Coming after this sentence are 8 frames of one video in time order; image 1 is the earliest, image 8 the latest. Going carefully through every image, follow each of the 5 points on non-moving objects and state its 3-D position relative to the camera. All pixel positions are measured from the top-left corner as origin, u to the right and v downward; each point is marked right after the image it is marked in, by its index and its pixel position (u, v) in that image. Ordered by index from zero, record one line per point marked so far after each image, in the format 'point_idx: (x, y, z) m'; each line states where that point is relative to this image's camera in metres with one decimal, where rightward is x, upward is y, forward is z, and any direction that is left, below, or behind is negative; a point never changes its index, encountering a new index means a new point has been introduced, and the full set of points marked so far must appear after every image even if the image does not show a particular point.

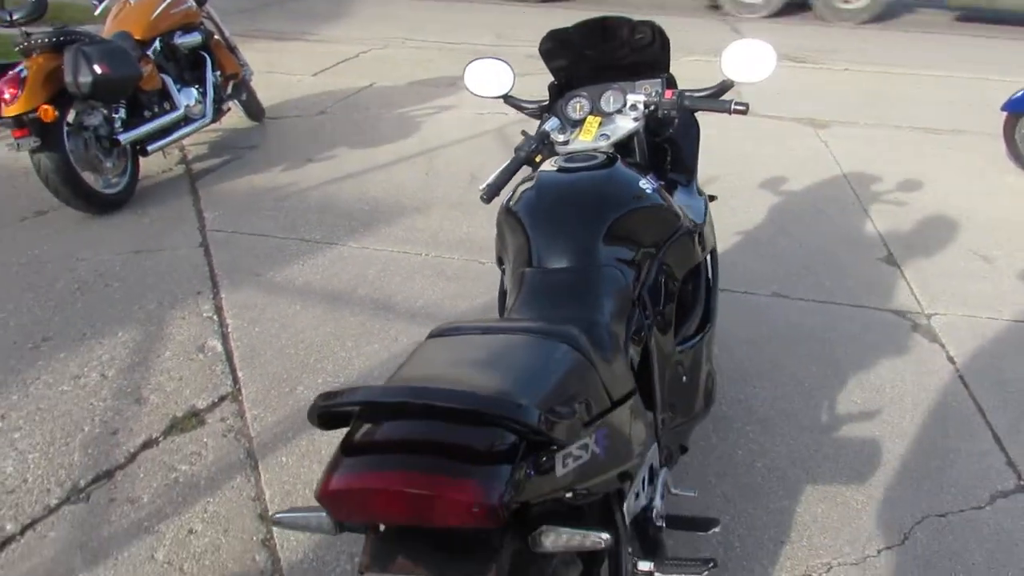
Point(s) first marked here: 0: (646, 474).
0: (+0.4, -0.5, +2.2) m
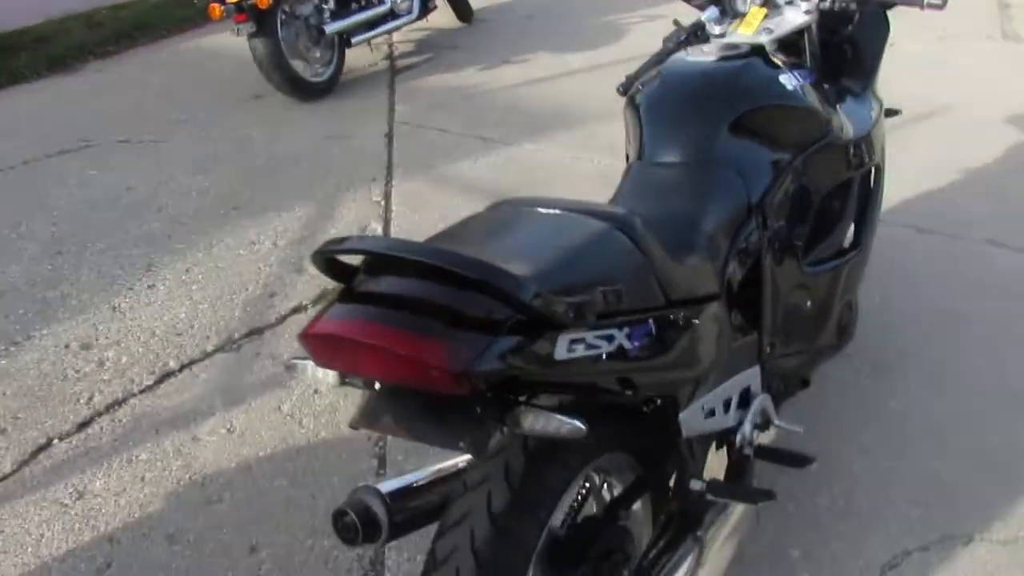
0: (+0.5, -0.2, +2.0) m
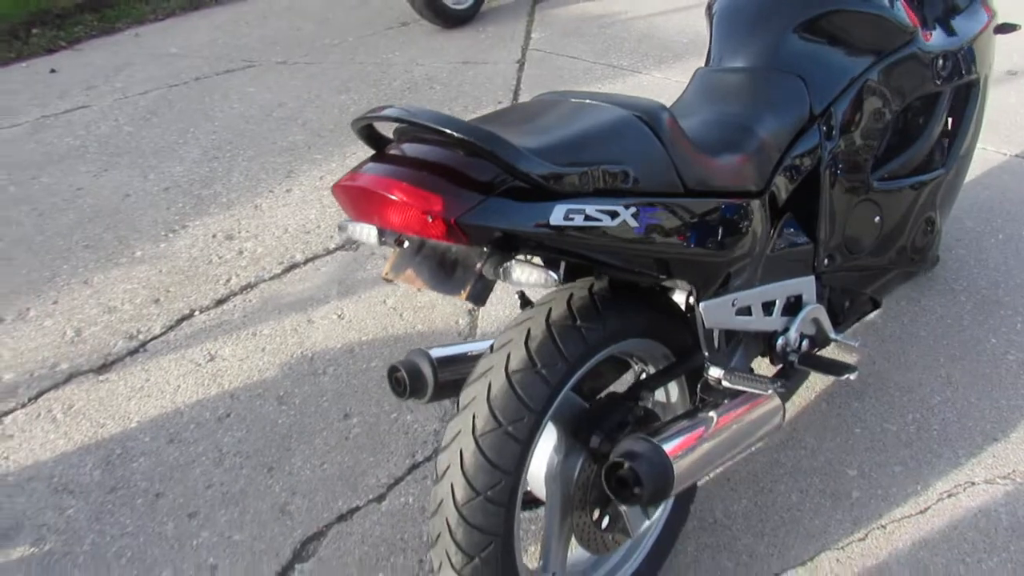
0: (+0.7, 0.0, +2.1) m
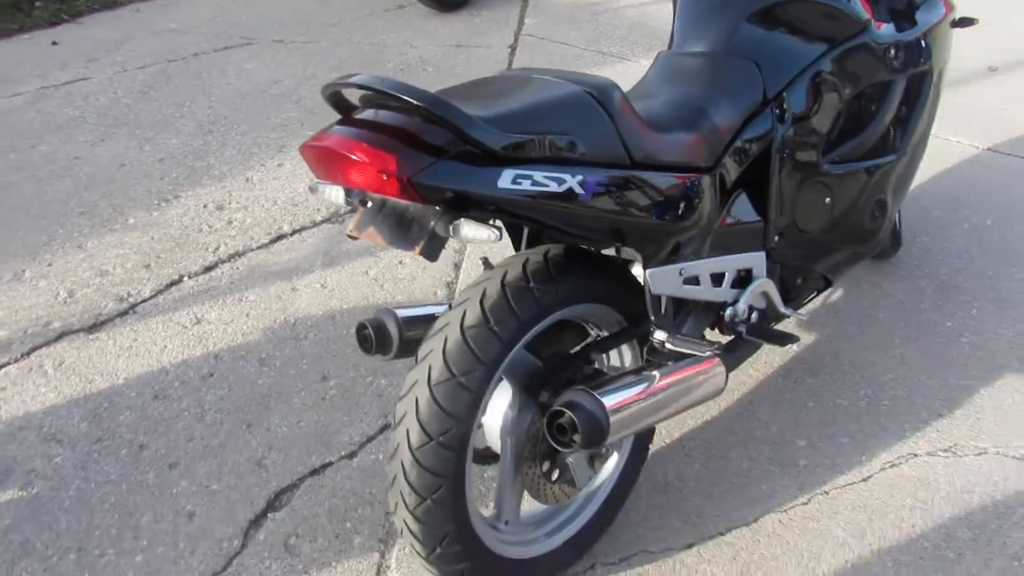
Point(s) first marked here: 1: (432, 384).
0: (+0.6, +0.1, +2.2) m
1: (-0.2, -0.2, +1.8) m
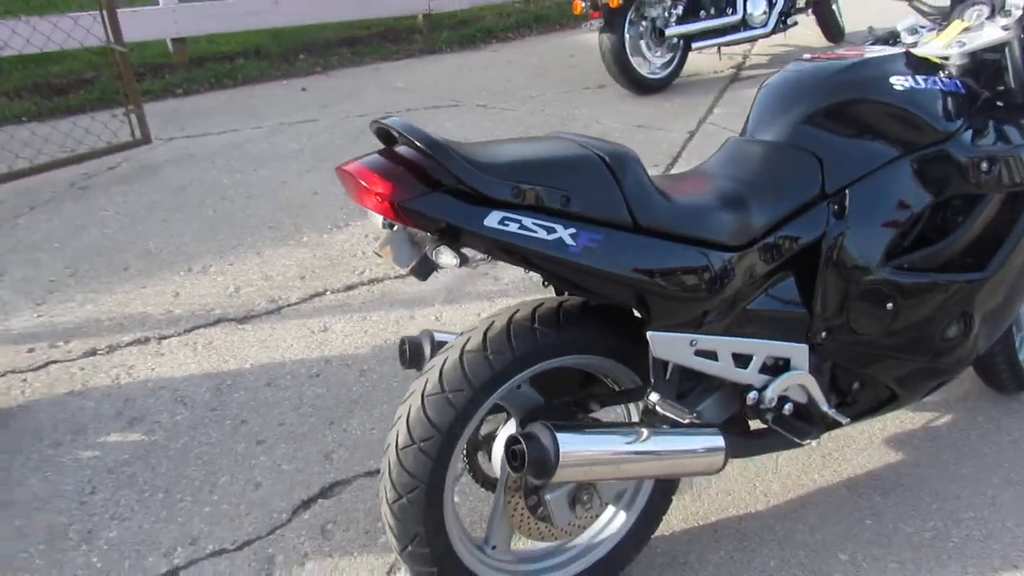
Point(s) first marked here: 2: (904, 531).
0: (+0.6, -0.2, +2.2) m
1: (-0.2, -0.3, +2.0) m
2: (+1.2, -0.8, +2.7) m
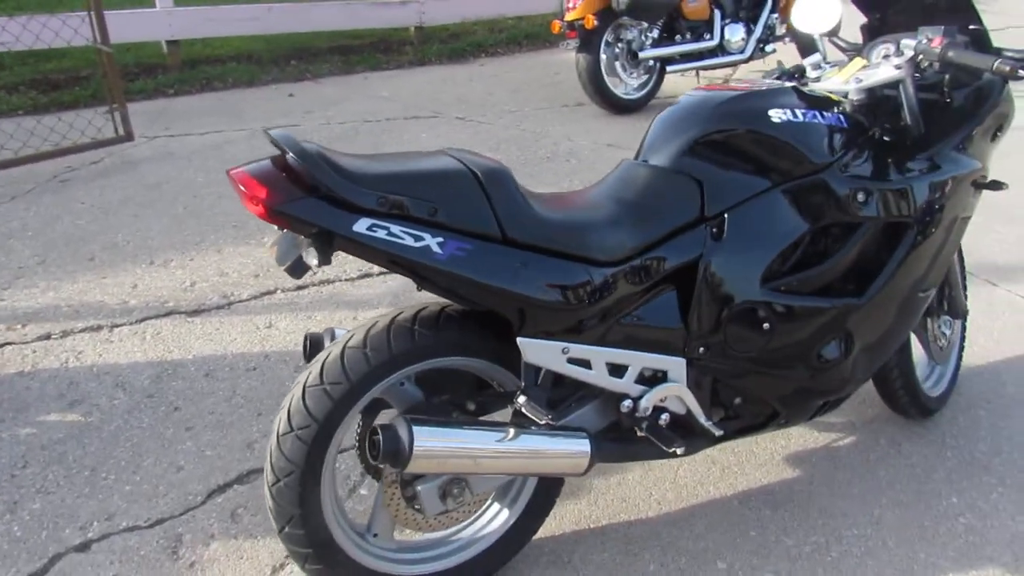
0: (+0.3, -0.2, +2.4) m
1: (-0.5, -0.3, +2.2) m
2: (+0.9, -0.8, +2.8) m
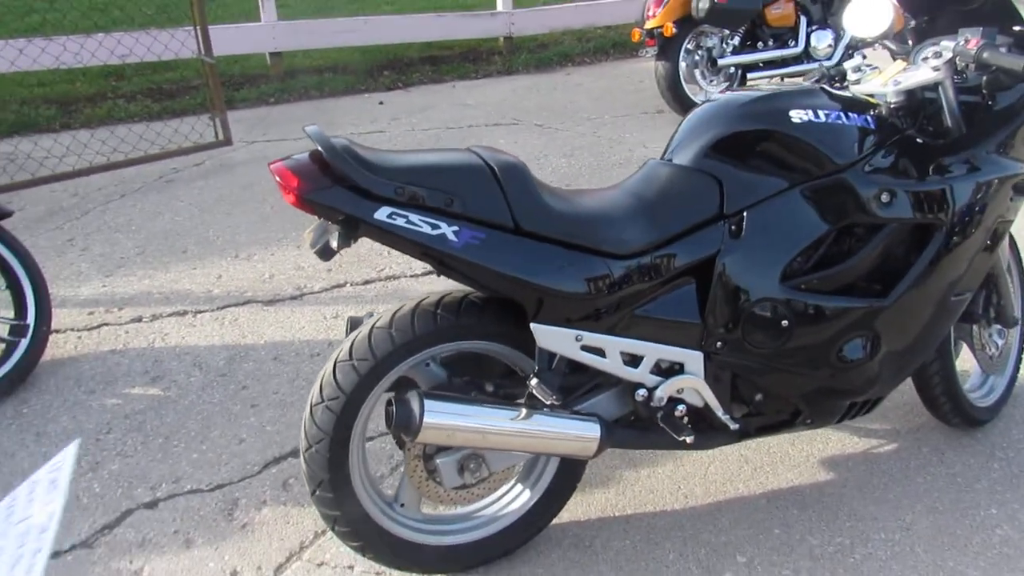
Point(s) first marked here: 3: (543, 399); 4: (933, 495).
0: (+0.4, -0.2, +2.4) m
1: (-0.5, -0.2, +2.4) m
2: (+1.0, -0.8, +2.8) m
3: (+0.1, -0.3, +2.4) m
4: (+1.5, -0.7, +3.0) m
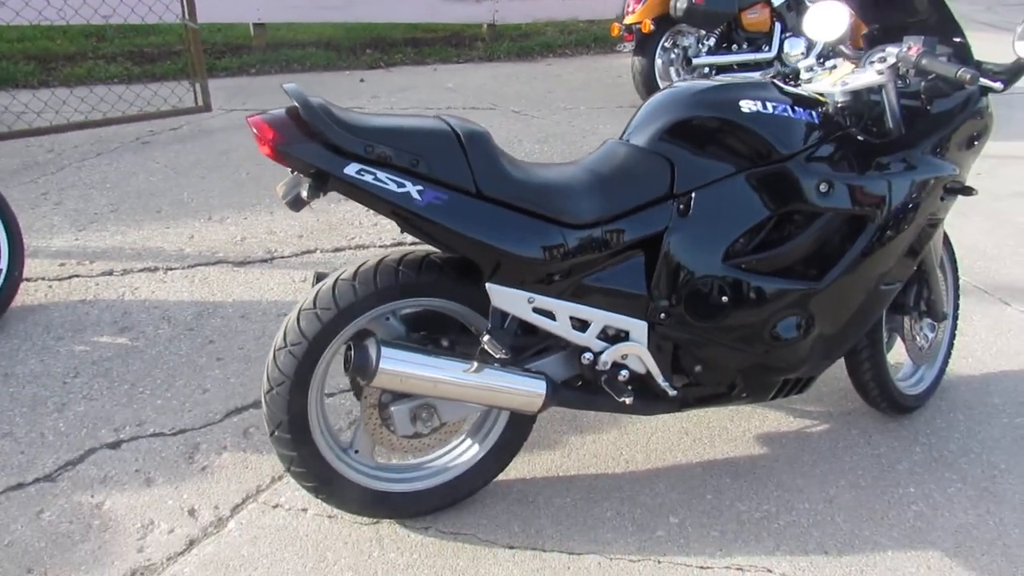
0: (+0.2, -0.1, +2.6) m
1: (-0.6, -0.1, +2.5) m
2: (+0.8, -0.8, +3.0) m
3: (0.0, -0.2, +2.6) m
4: (+1.3, -0.7, +3.2) m
